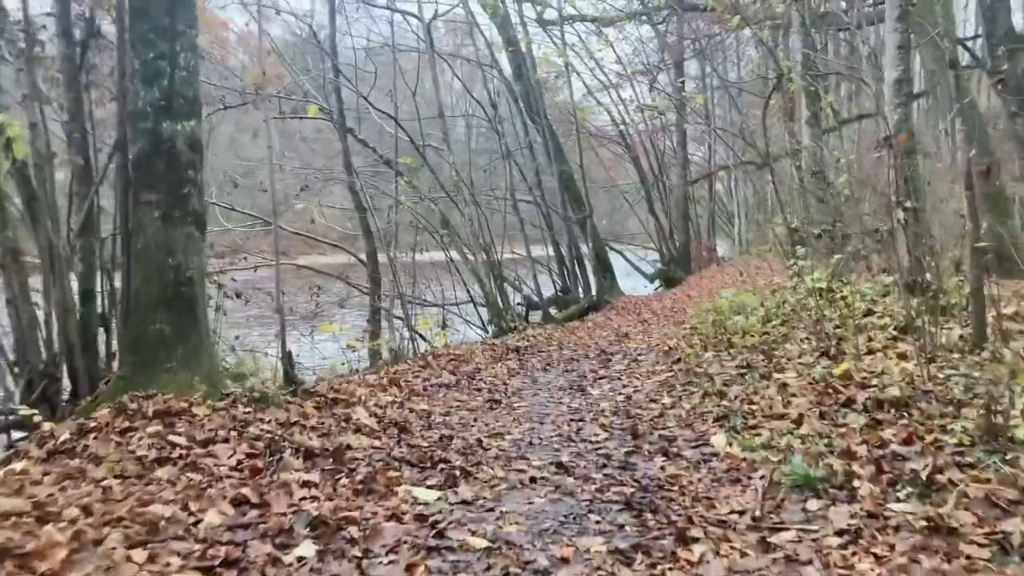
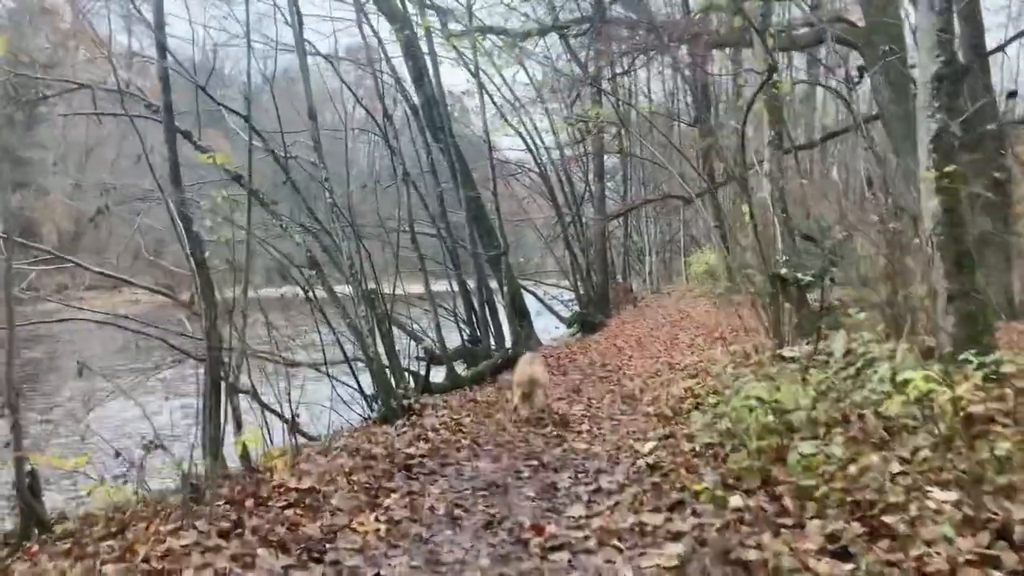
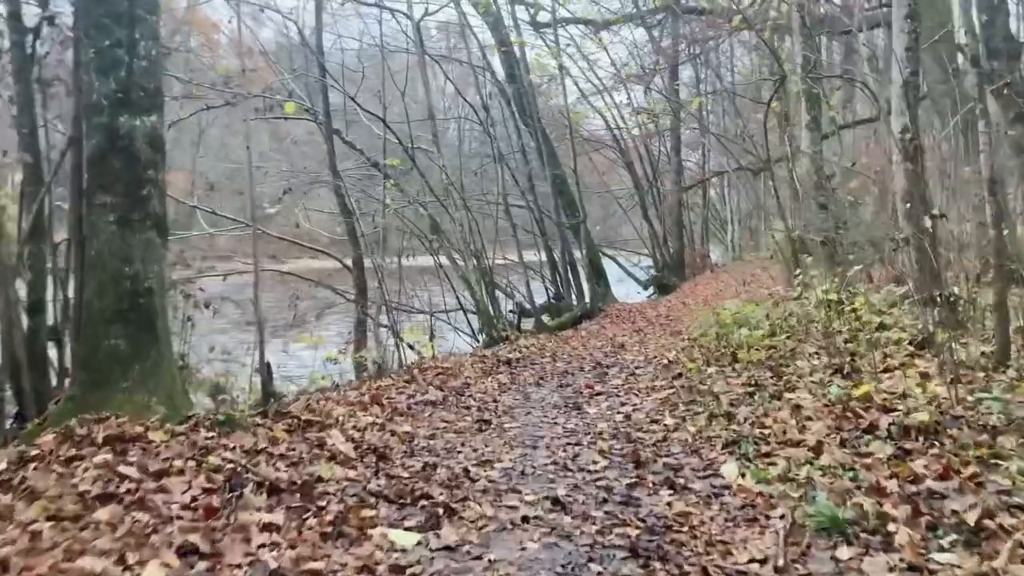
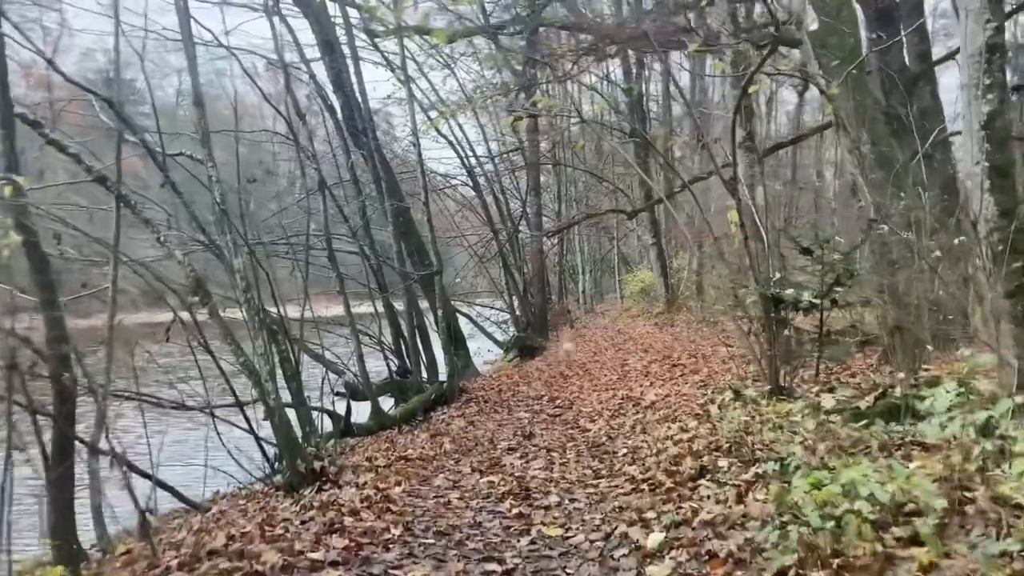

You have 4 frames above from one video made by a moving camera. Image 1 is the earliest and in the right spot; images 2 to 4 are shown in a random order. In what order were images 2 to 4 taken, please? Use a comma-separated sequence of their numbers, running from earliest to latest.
3, 2, 4
